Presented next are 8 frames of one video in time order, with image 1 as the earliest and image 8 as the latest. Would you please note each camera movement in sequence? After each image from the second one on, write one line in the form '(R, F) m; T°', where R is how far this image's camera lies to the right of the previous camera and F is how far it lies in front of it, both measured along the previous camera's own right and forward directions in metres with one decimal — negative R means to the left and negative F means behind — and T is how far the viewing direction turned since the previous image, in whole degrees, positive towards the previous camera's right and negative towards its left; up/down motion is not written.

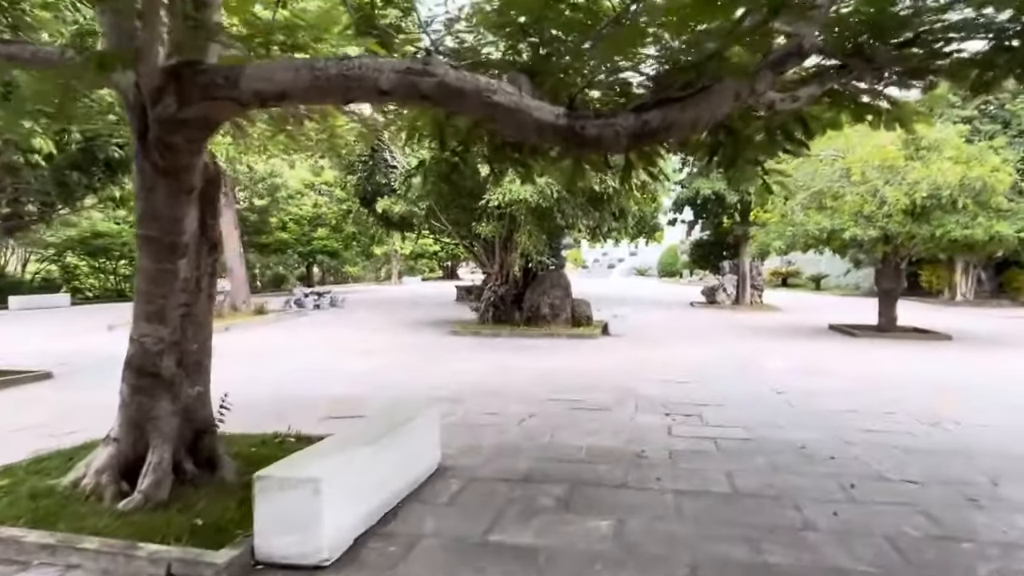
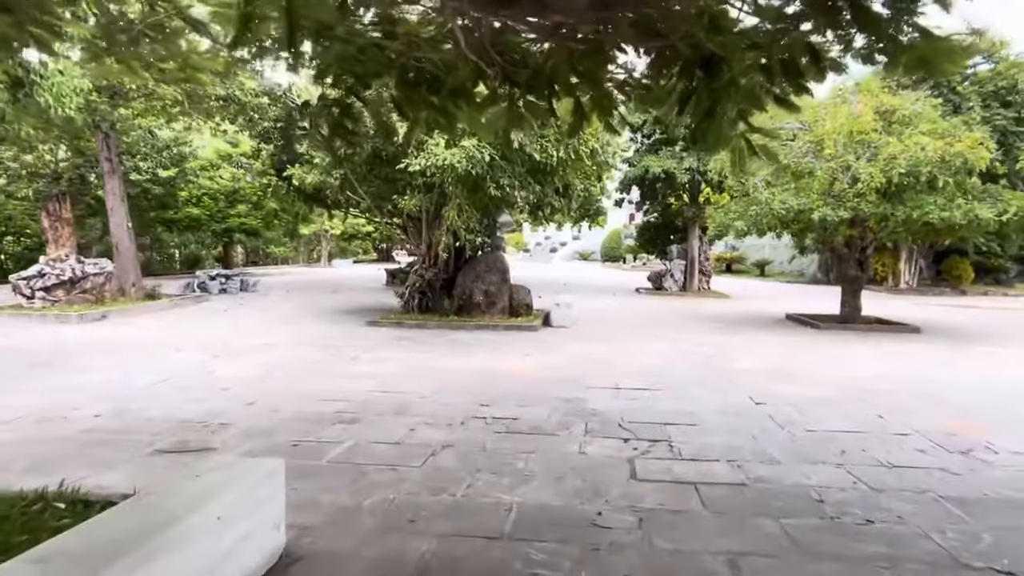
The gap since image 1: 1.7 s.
(+0.2, +1.5) m; +5°
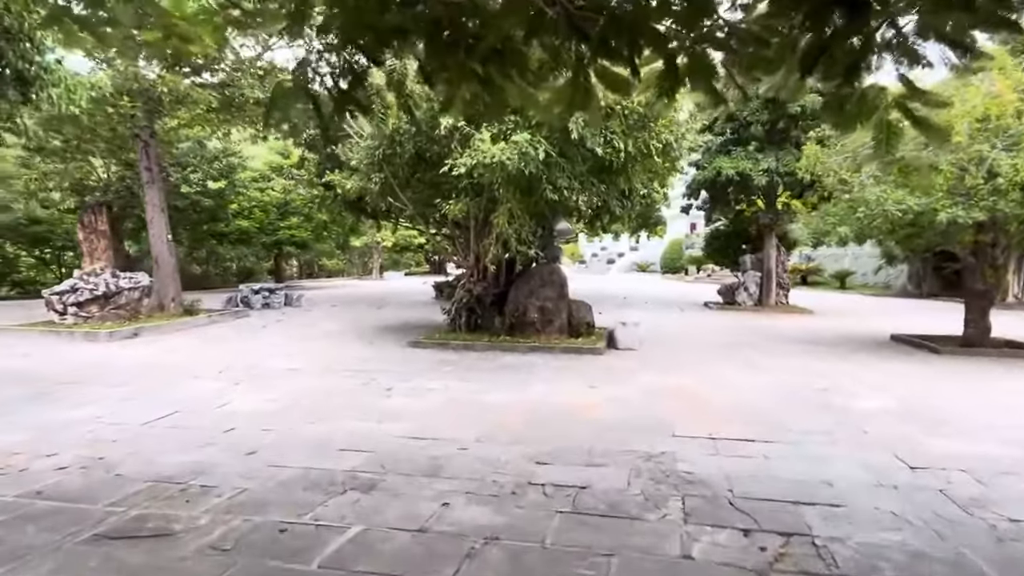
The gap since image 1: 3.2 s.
(-0.1, +1.2) m; -5°
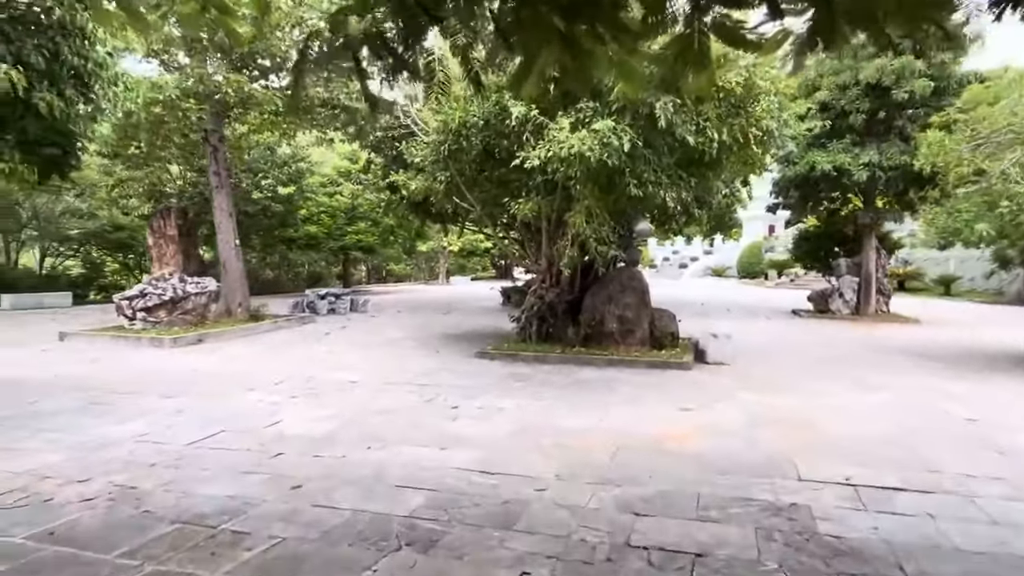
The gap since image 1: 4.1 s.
(-0.1, +0.7) m; -6°
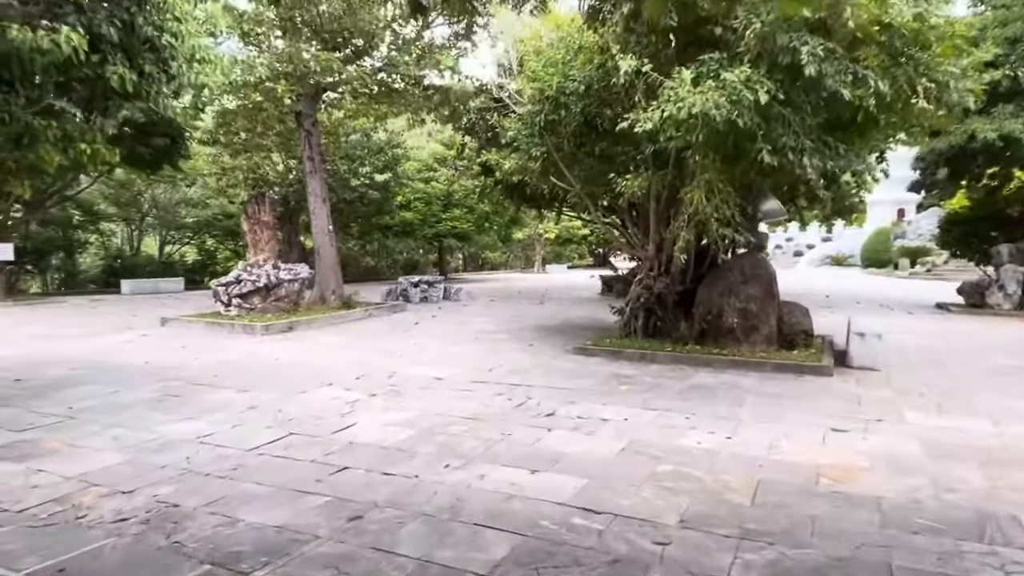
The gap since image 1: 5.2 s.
(-0.1, +0.9) m; -8°
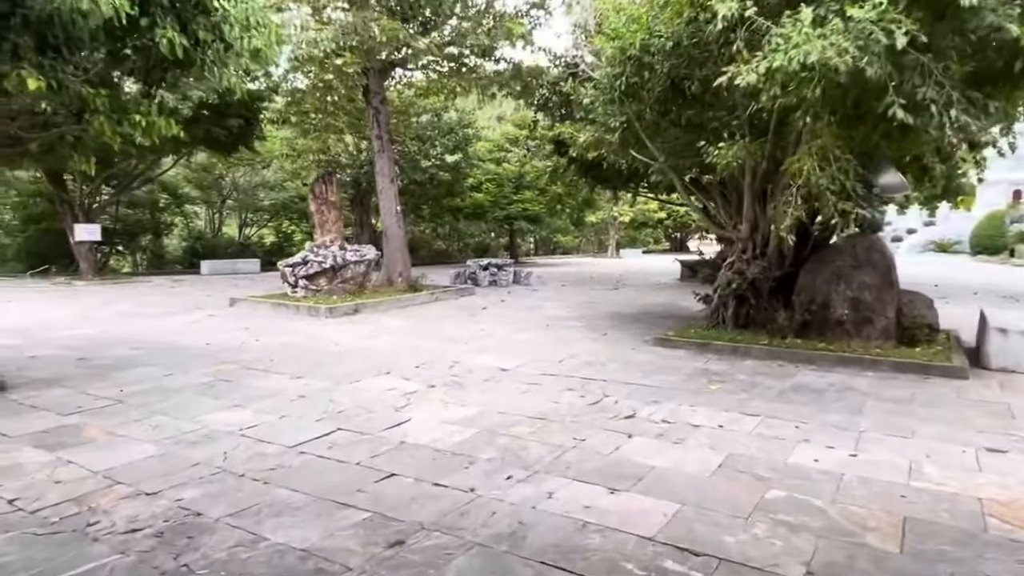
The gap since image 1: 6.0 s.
(0.0, +0.6) m; -6°
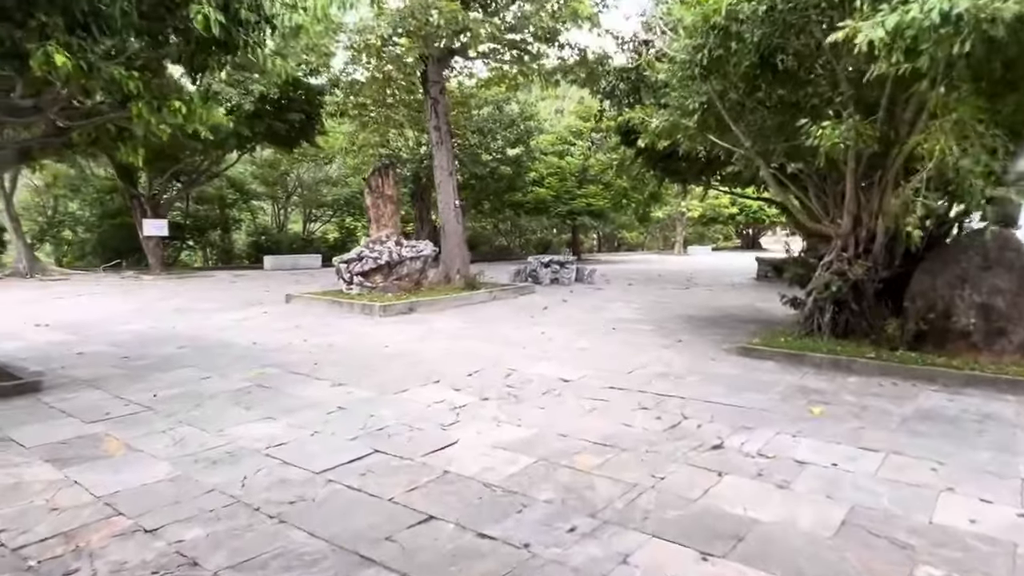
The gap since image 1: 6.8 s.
(0.0, +0.6) m; -5°
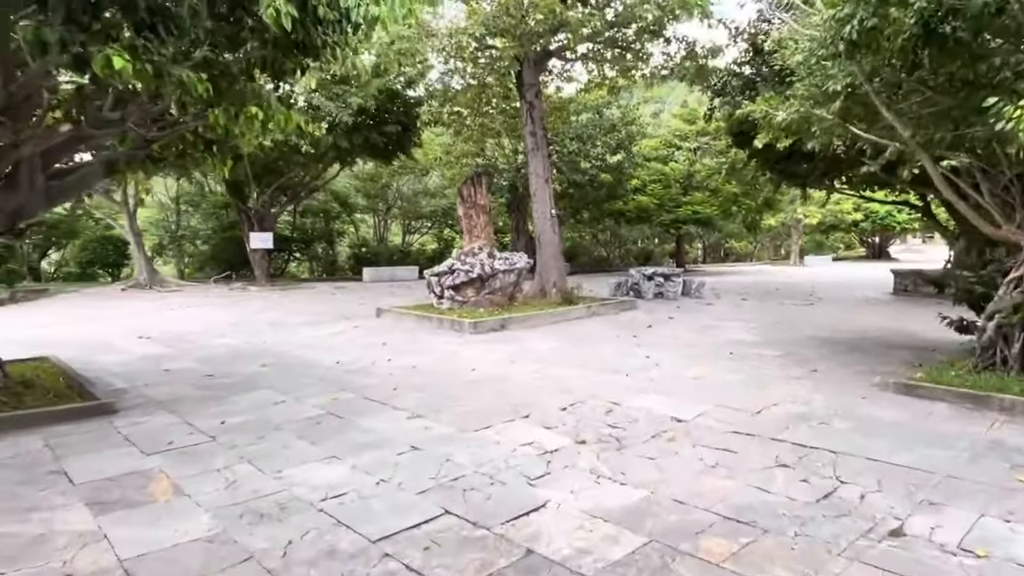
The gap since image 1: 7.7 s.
(0.0, +0.7) m; -9°
